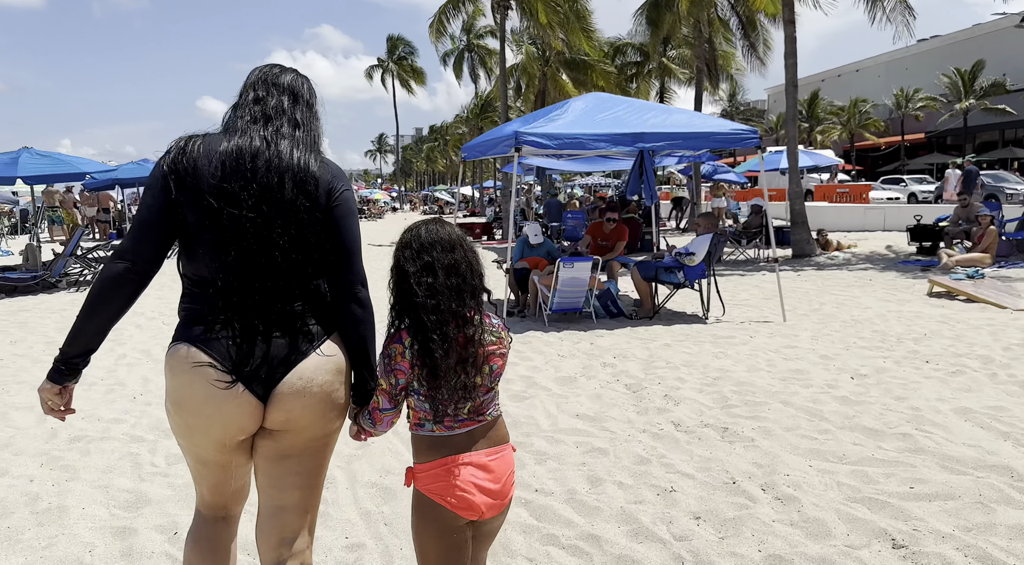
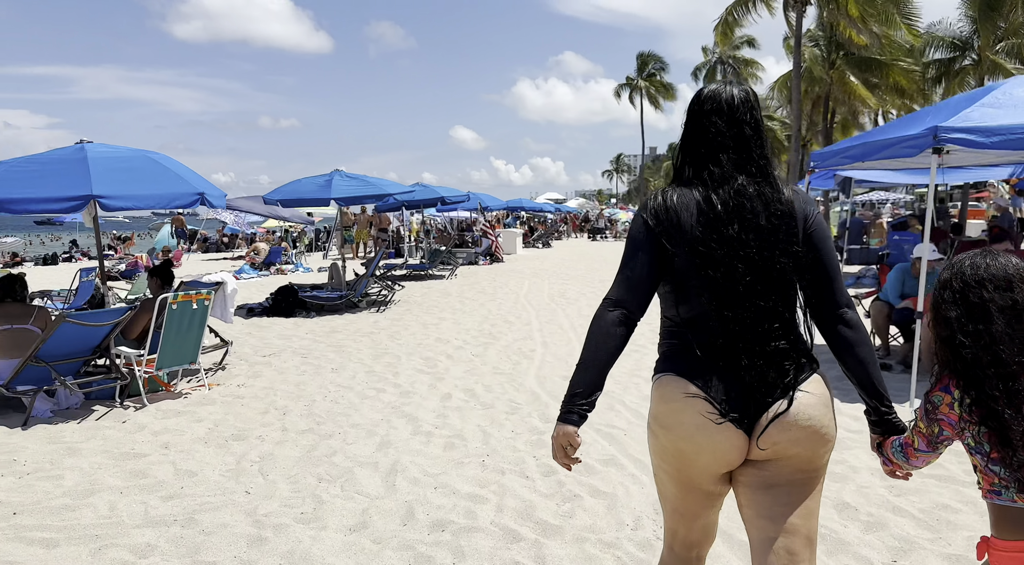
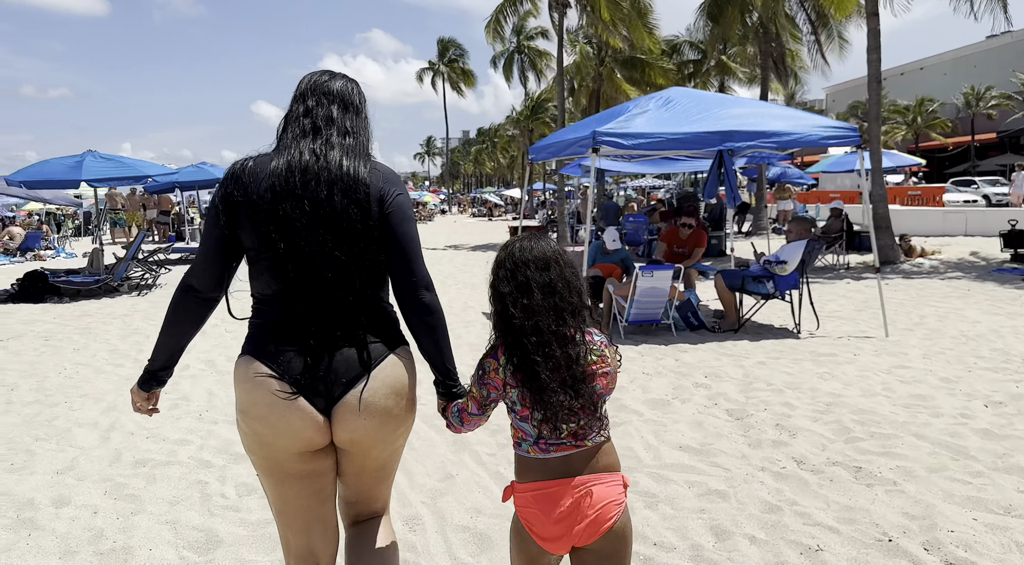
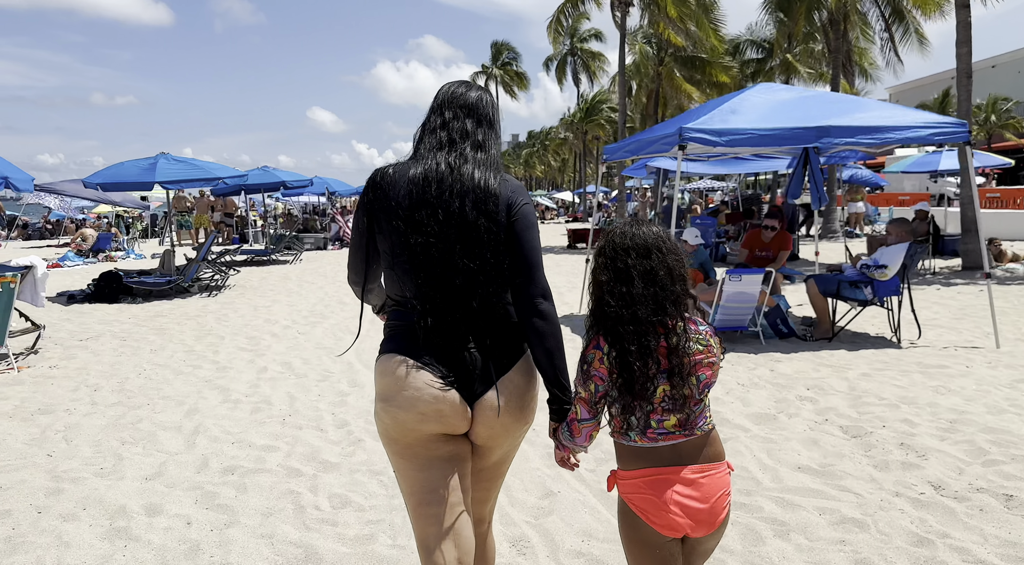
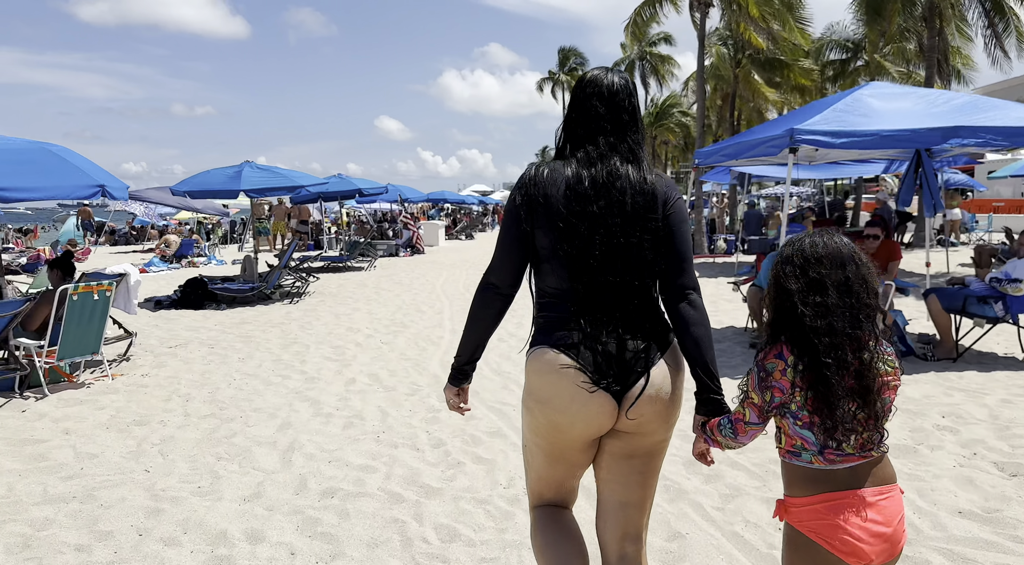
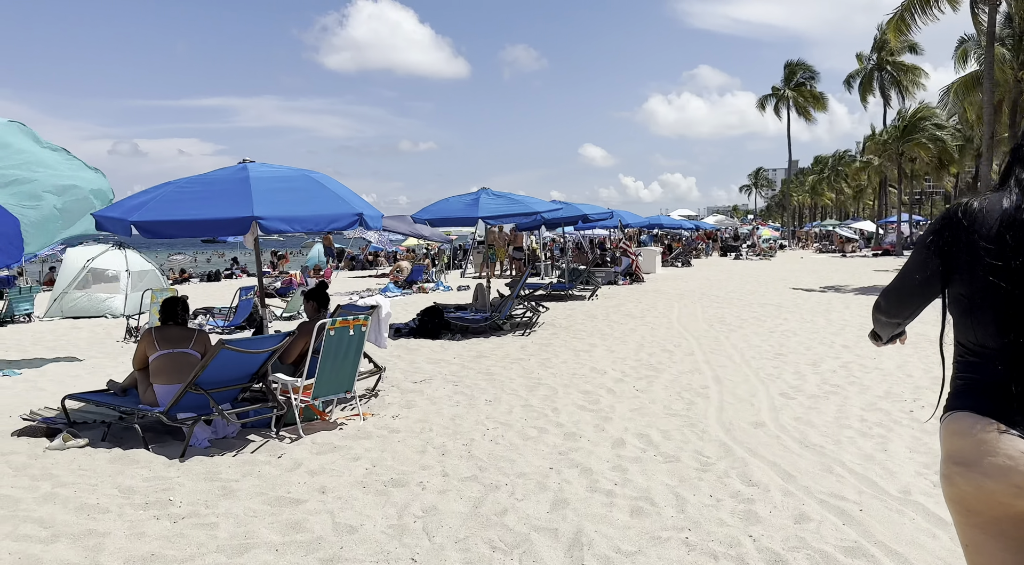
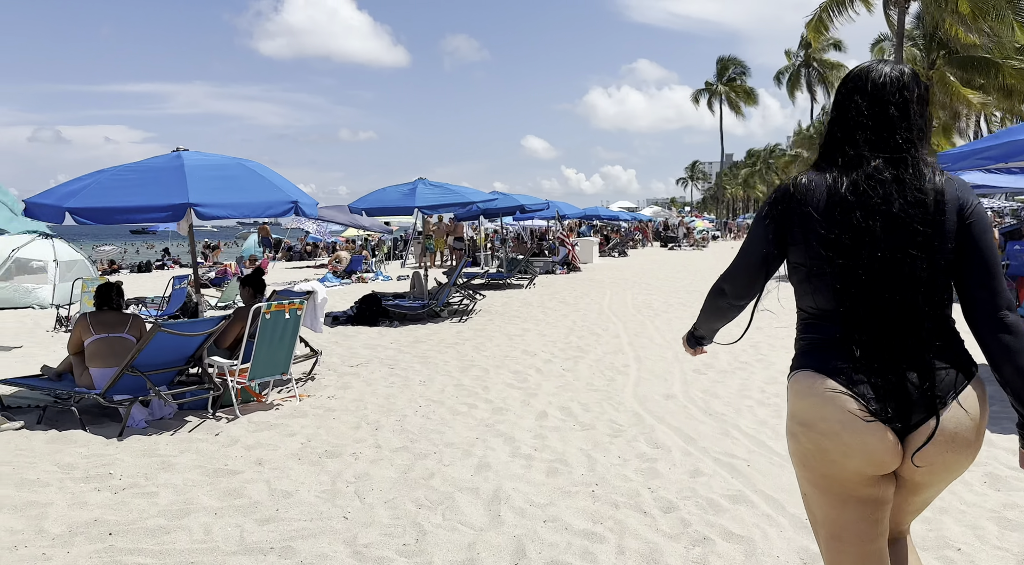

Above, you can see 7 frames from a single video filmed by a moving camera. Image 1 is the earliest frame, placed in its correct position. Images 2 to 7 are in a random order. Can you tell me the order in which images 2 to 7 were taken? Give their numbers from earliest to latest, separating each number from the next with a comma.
3, 4, 5, 2, 7, 6
